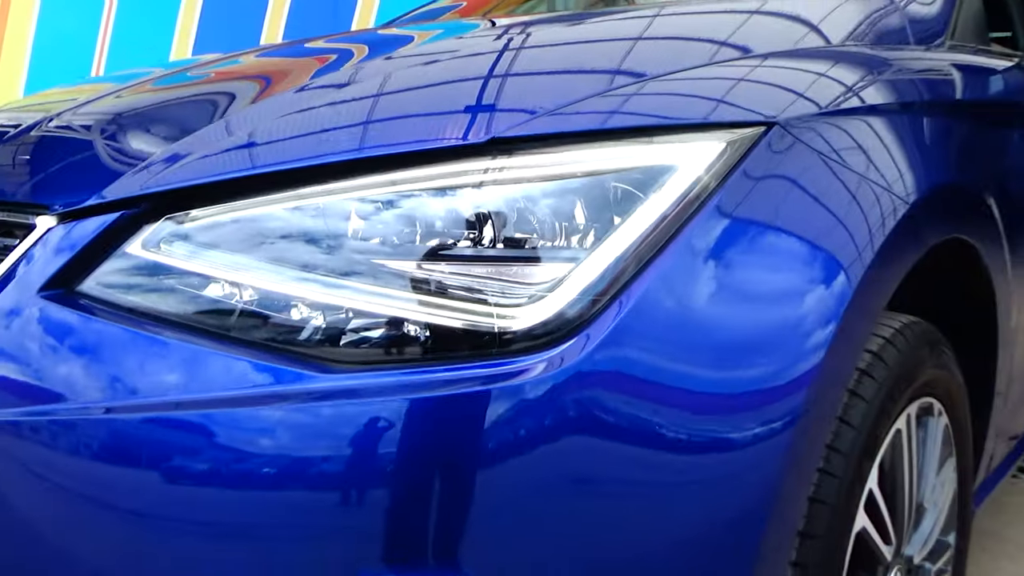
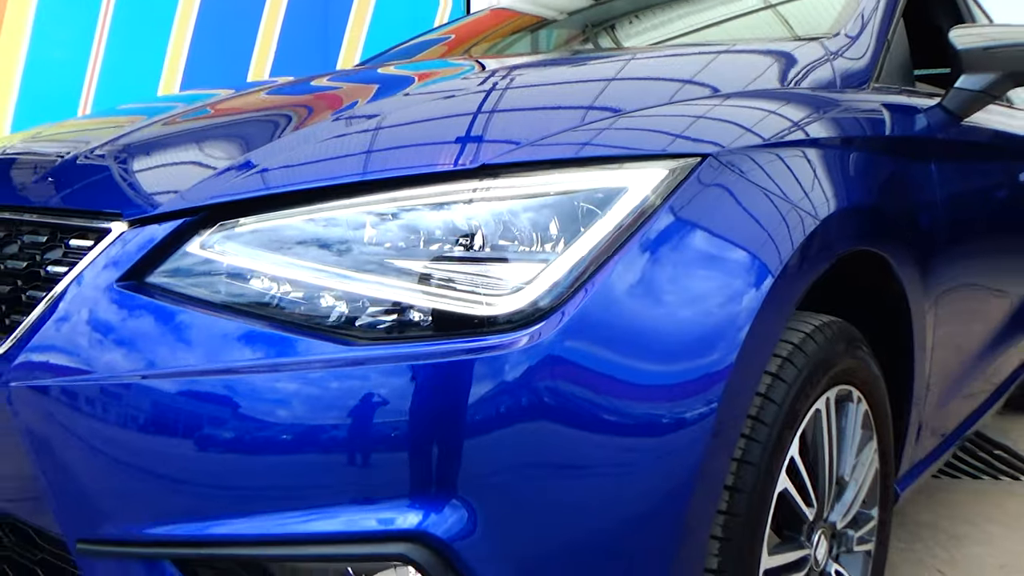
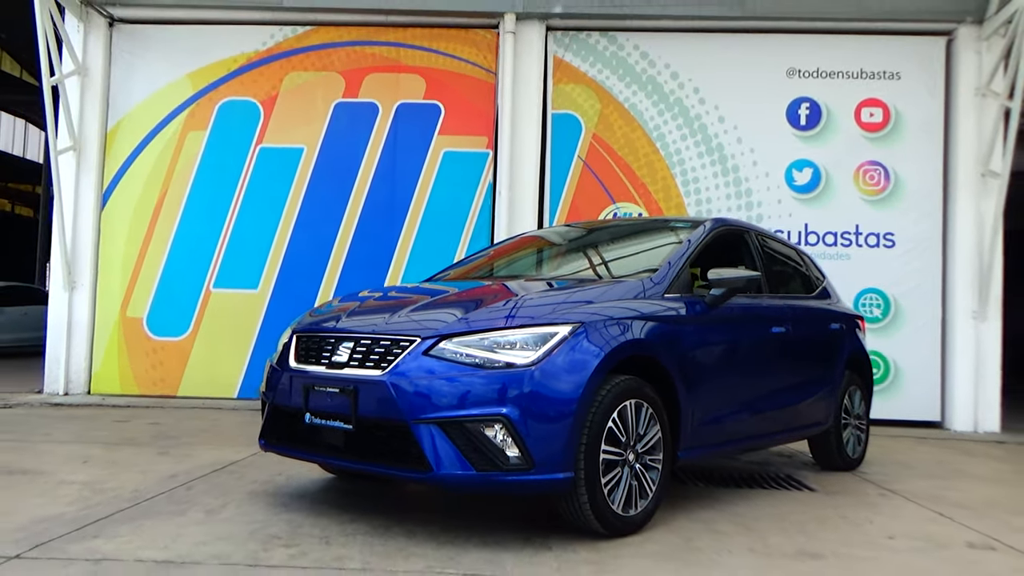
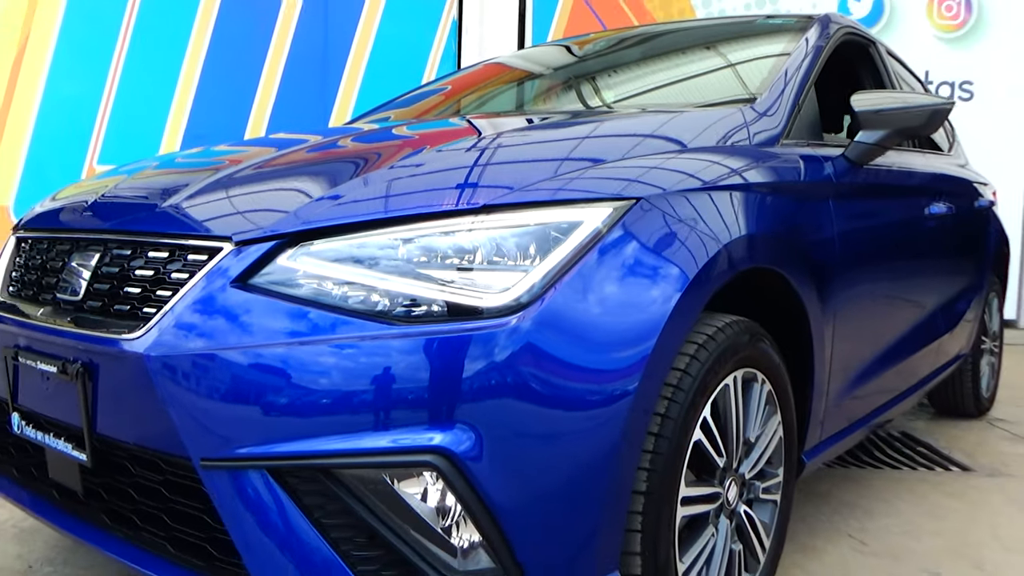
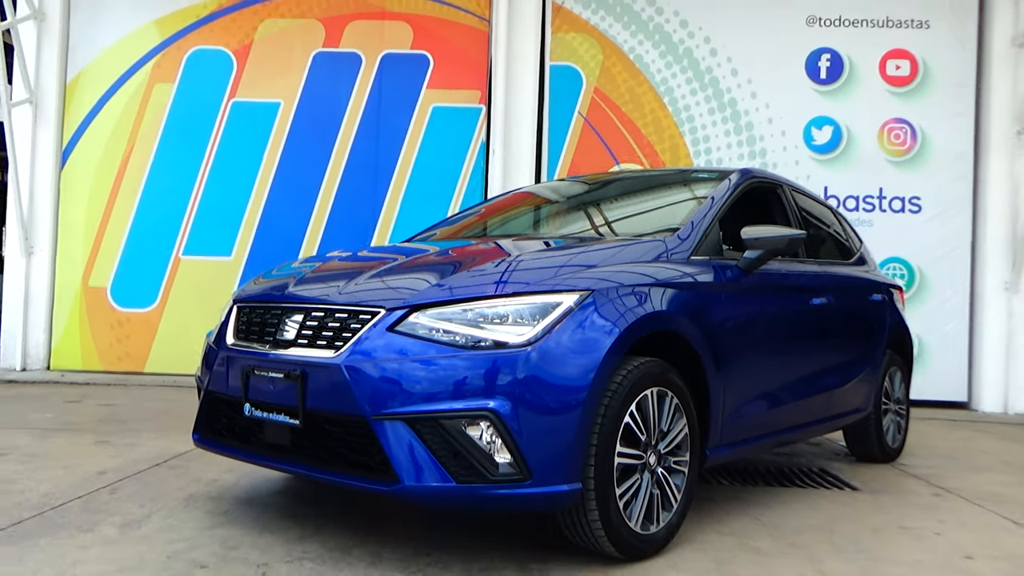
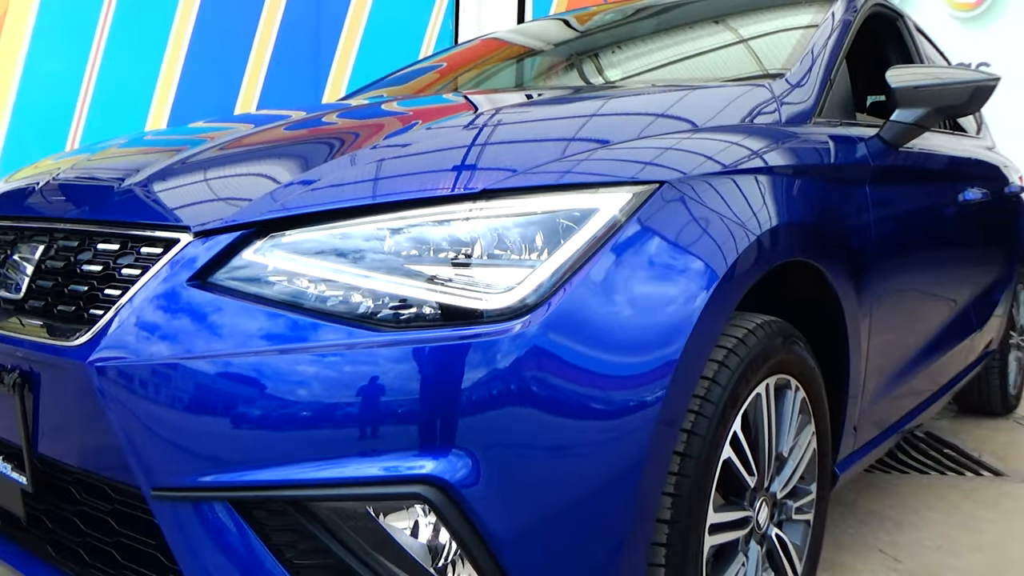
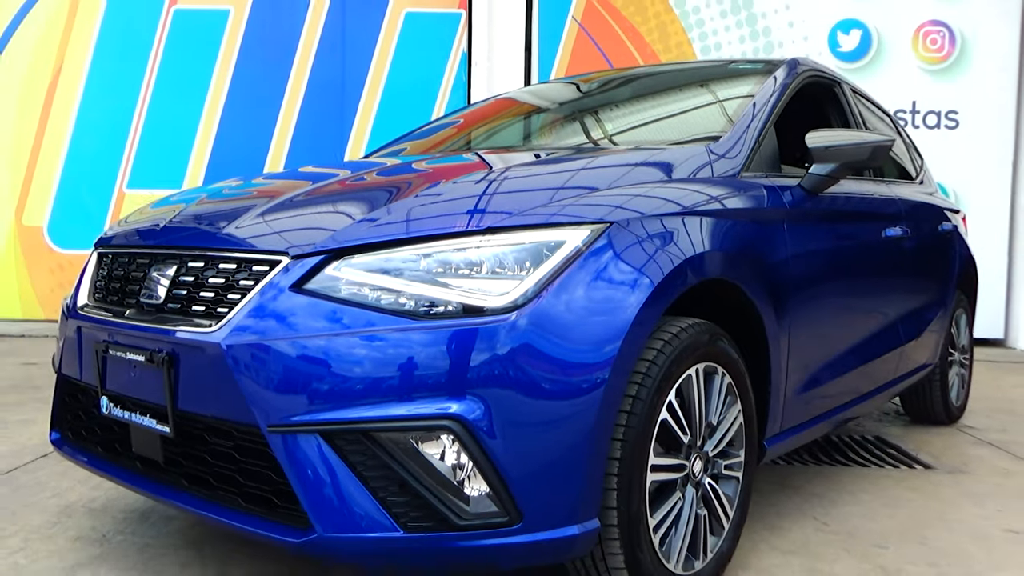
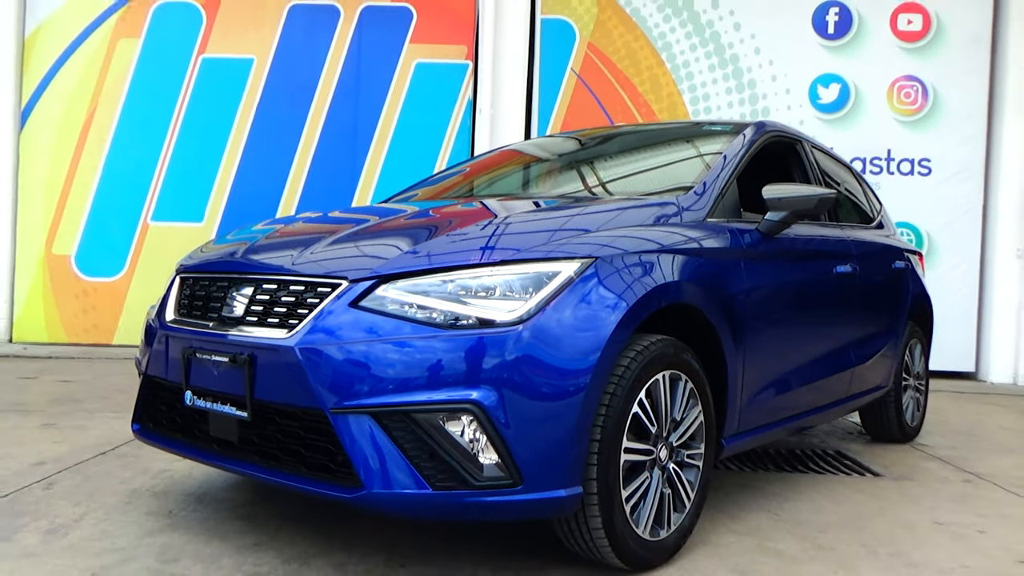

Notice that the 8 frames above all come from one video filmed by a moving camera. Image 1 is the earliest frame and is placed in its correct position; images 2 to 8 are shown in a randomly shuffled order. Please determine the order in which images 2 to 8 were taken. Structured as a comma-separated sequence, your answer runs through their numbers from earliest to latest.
2, 6, 4, 7, 8, 5, 3
